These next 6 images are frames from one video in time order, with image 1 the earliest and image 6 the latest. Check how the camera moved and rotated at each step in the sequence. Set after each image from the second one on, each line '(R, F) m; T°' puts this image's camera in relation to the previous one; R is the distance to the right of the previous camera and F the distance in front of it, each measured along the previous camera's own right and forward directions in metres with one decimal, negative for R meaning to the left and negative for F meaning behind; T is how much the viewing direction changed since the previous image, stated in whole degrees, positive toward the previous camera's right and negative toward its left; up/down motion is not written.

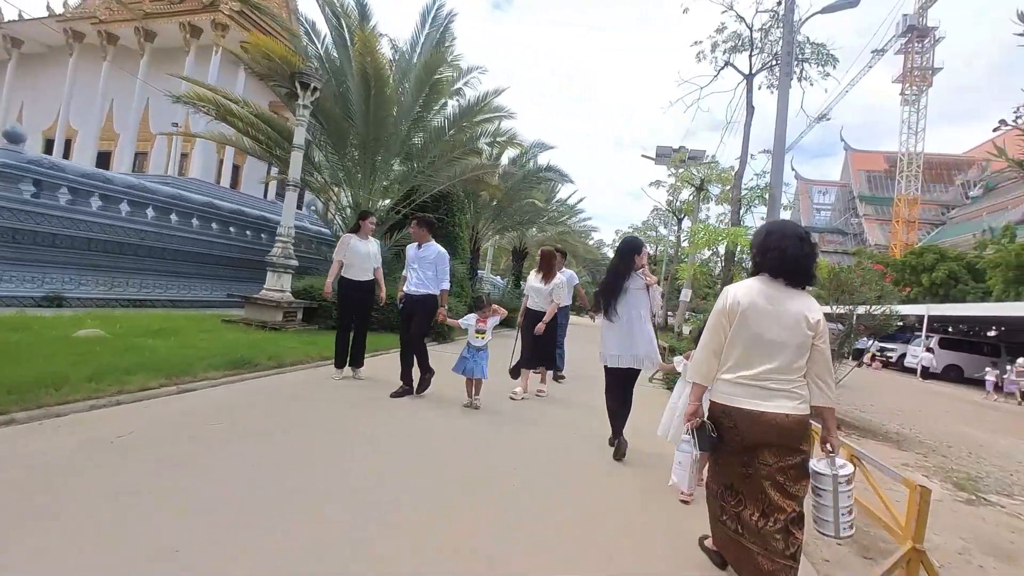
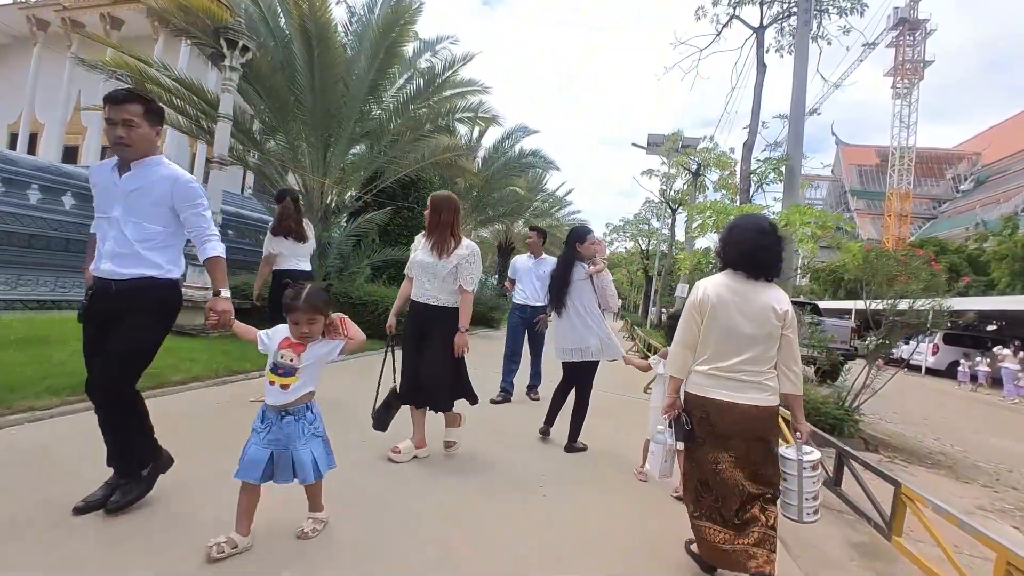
(+0.4, +1.4) m; +1°
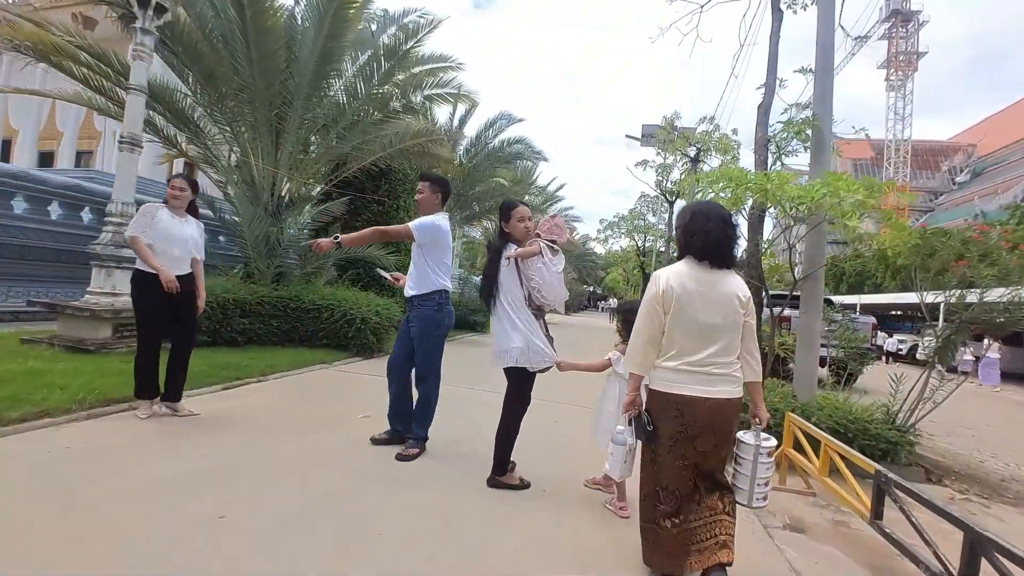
(+0.3, +1.2) m; 0°
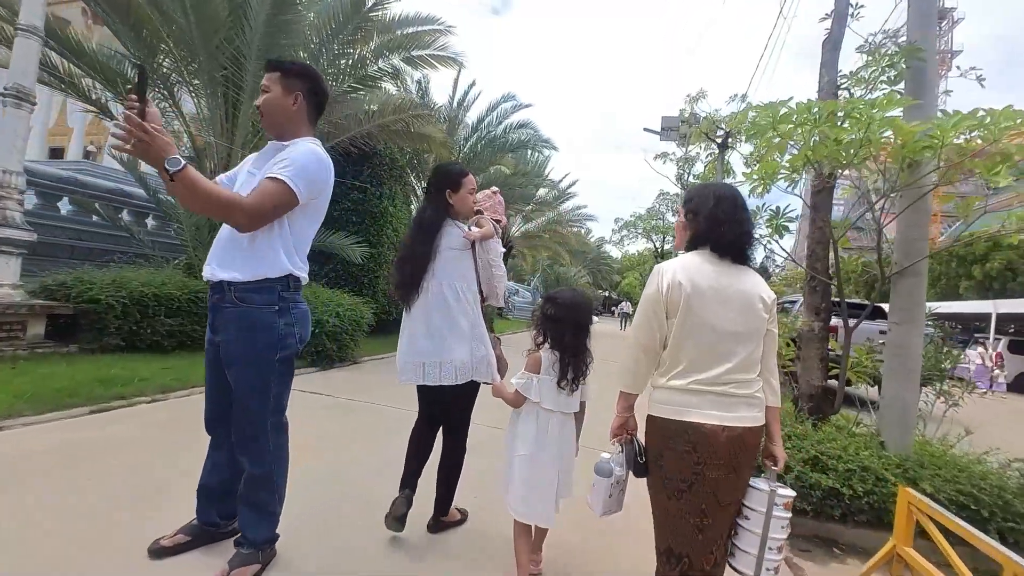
(+0.4, +1.5) m; -2°
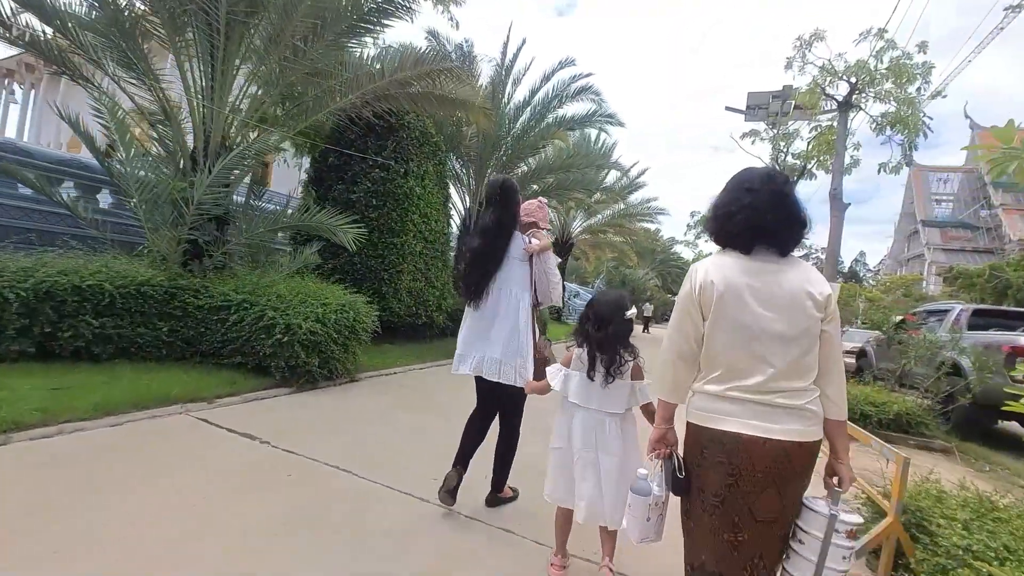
(+0.2, +2.0) m; -8°
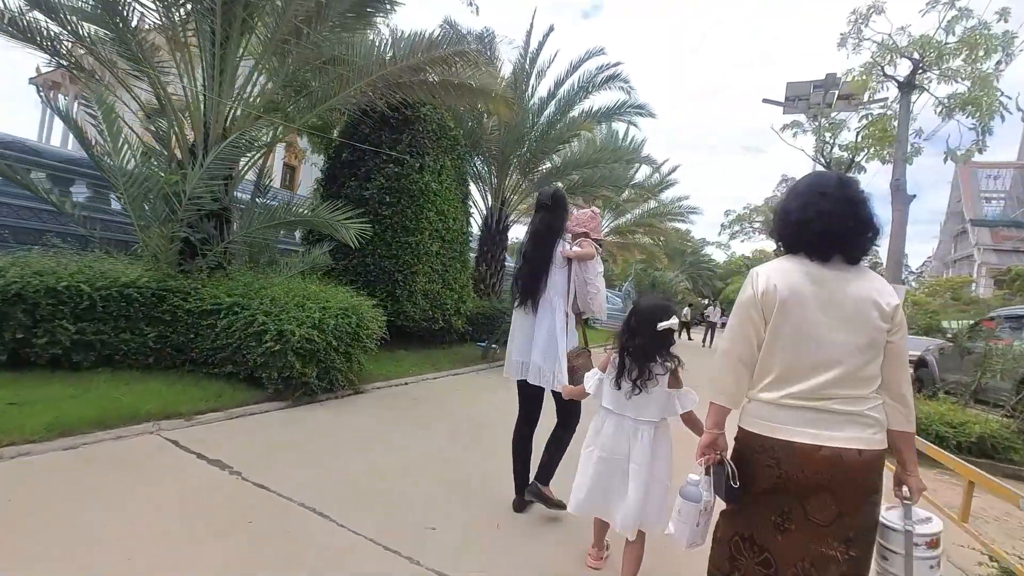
(+0.1, +0.6) m; -3°
